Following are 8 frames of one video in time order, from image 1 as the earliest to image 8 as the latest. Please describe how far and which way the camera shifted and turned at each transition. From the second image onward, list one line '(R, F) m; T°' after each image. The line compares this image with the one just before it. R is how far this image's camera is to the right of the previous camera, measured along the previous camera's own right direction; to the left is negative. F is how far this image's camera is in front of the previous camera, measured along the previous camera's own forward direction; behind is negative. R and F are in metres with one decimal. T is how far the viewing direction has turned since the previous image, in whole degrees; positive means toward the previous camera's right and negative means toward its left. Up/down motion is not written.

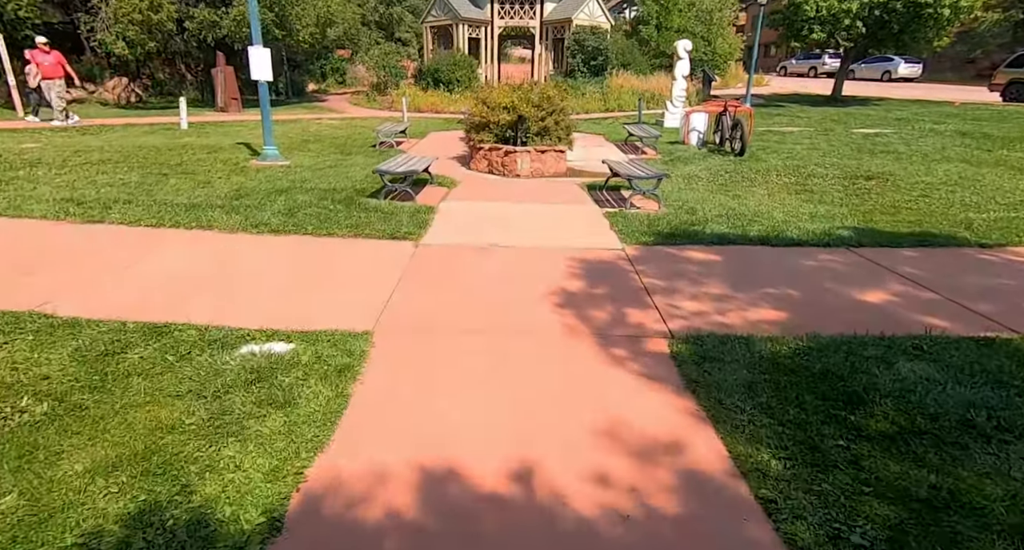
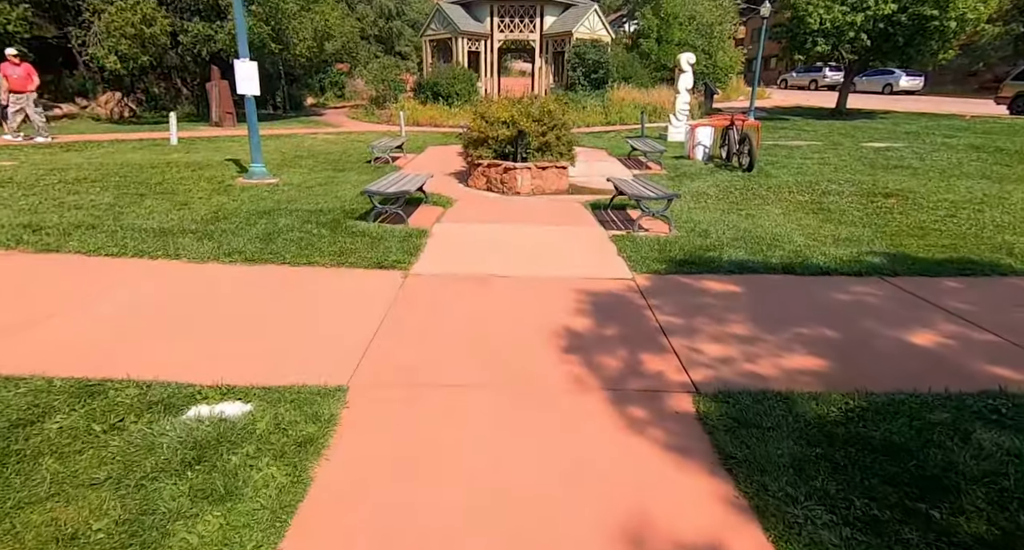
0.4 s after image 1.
(0.0, +0.4) m; 0°
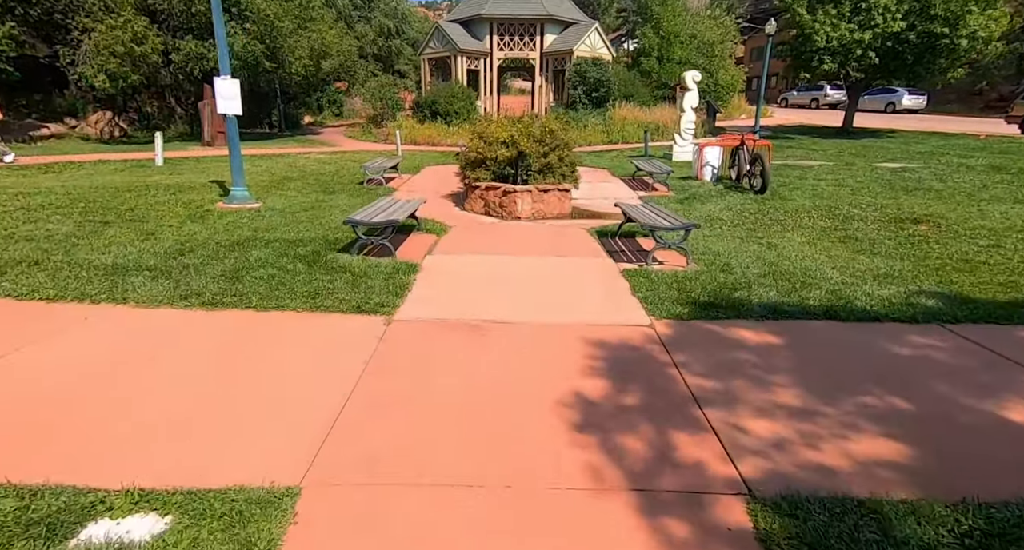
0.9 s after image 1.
(0.0, +0.6) m; 0°
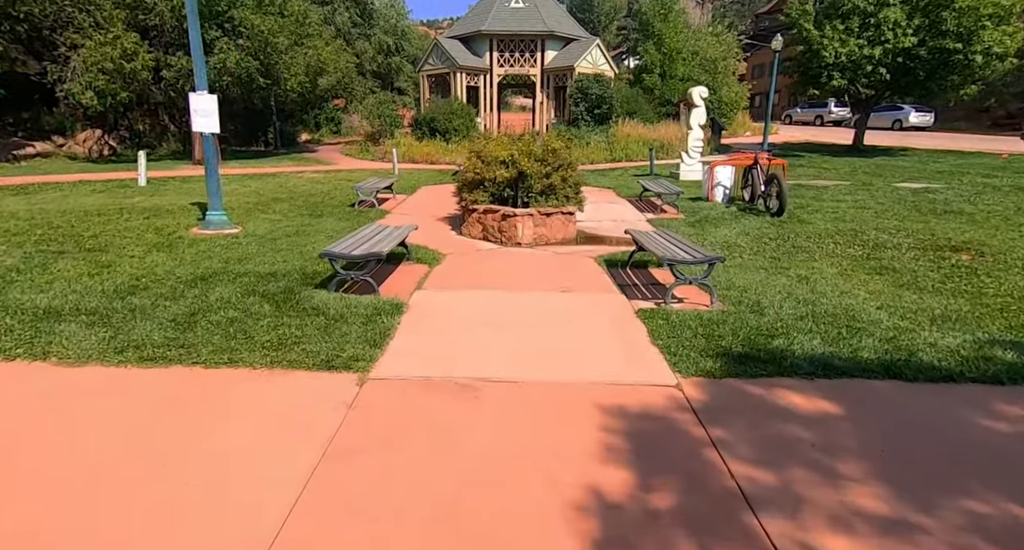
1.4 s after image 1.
(0.0, +0.6) m; 0°
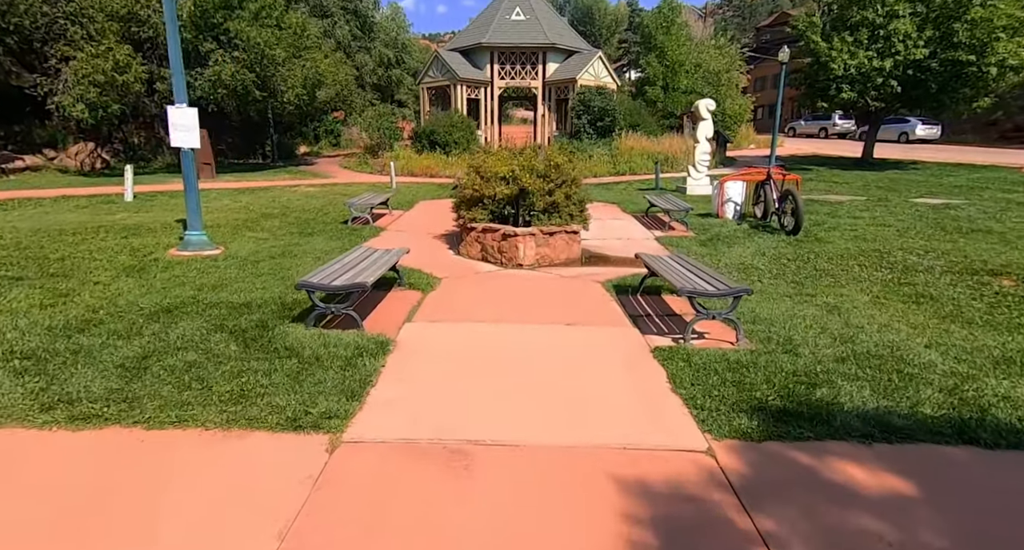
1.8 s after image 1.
(0.0, +0.5) m; 0°
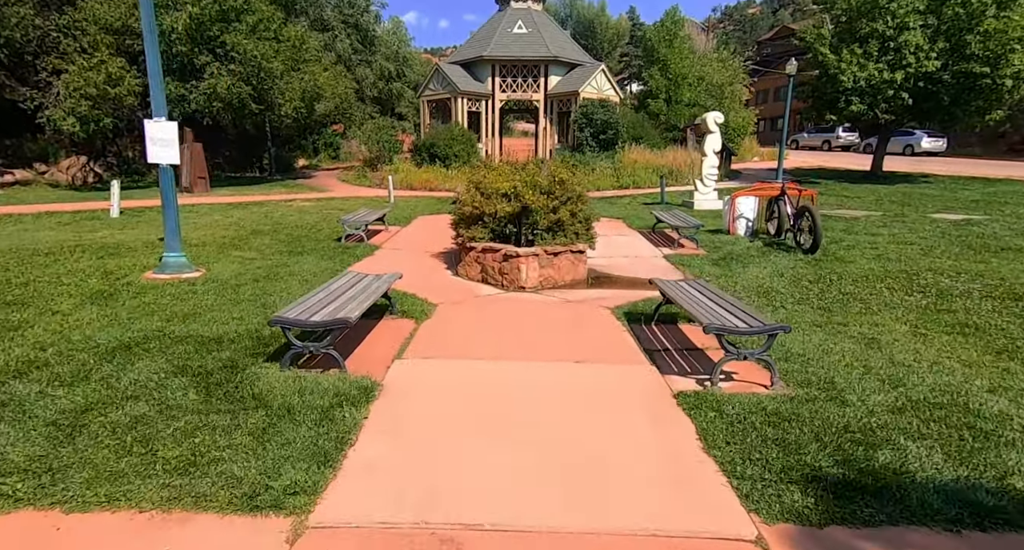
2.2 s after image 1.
(0.0, +0.5) m; 0°
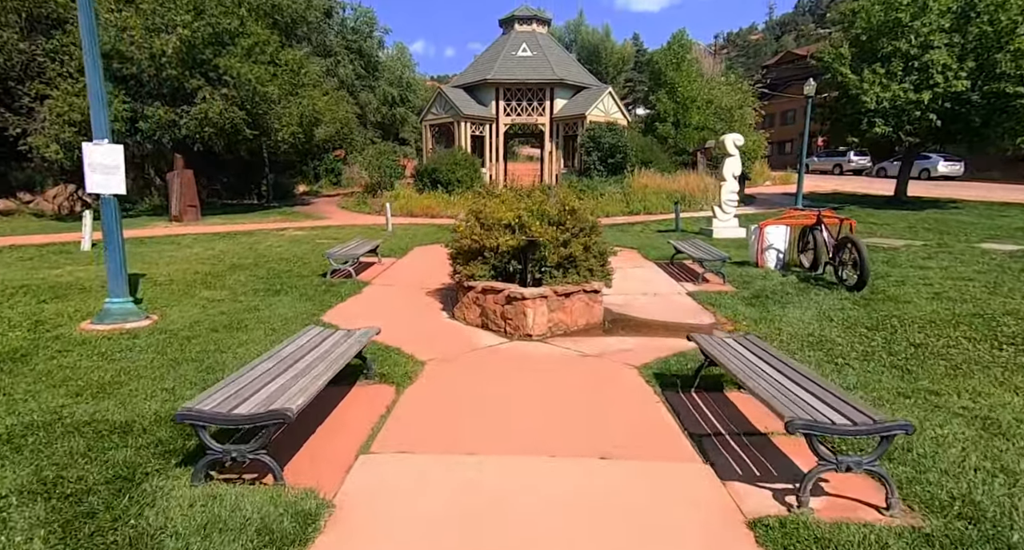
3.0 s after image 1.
(0.0, +1.0) m; -1°
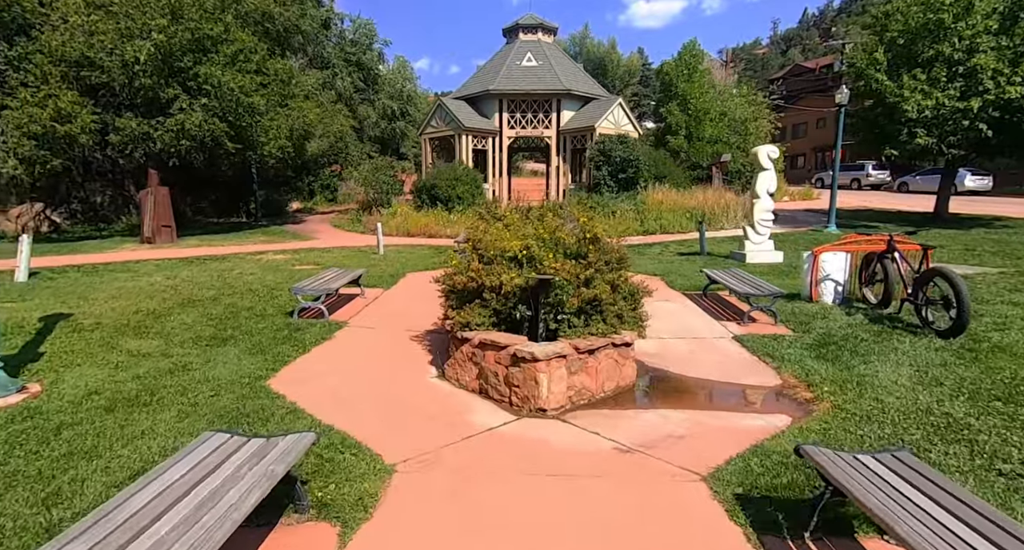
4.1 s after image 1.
(0.0, +1.5) m; 0°
